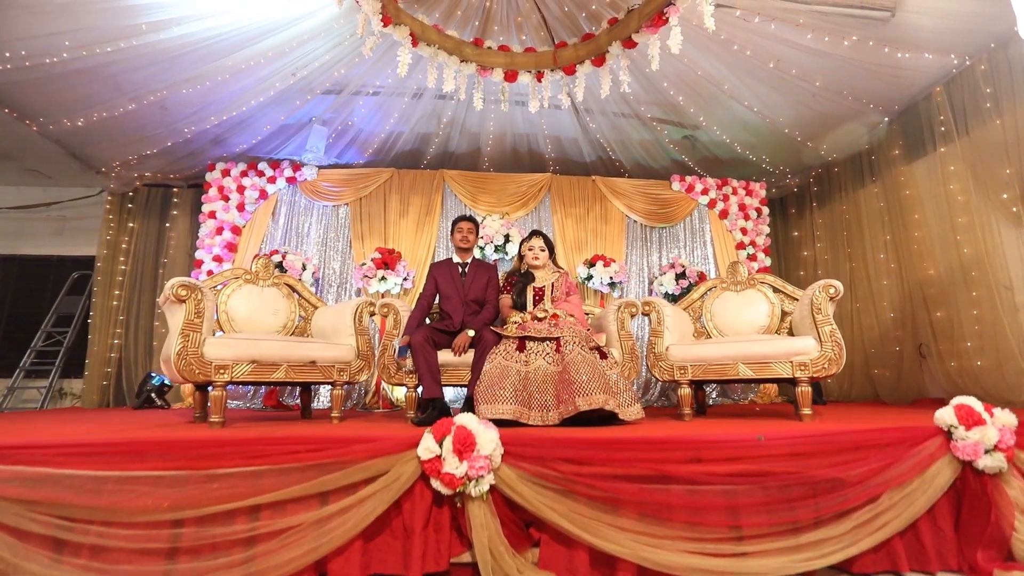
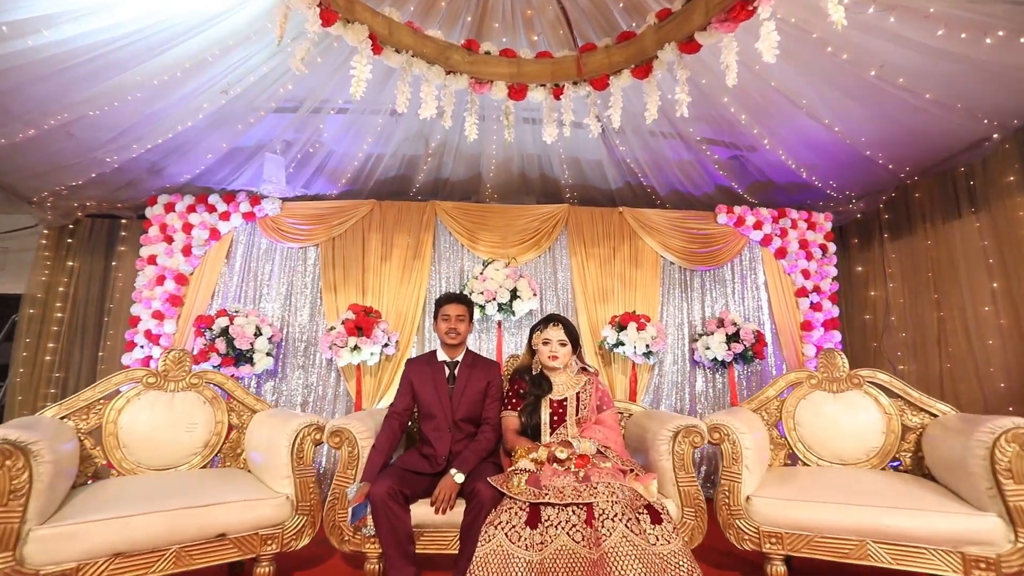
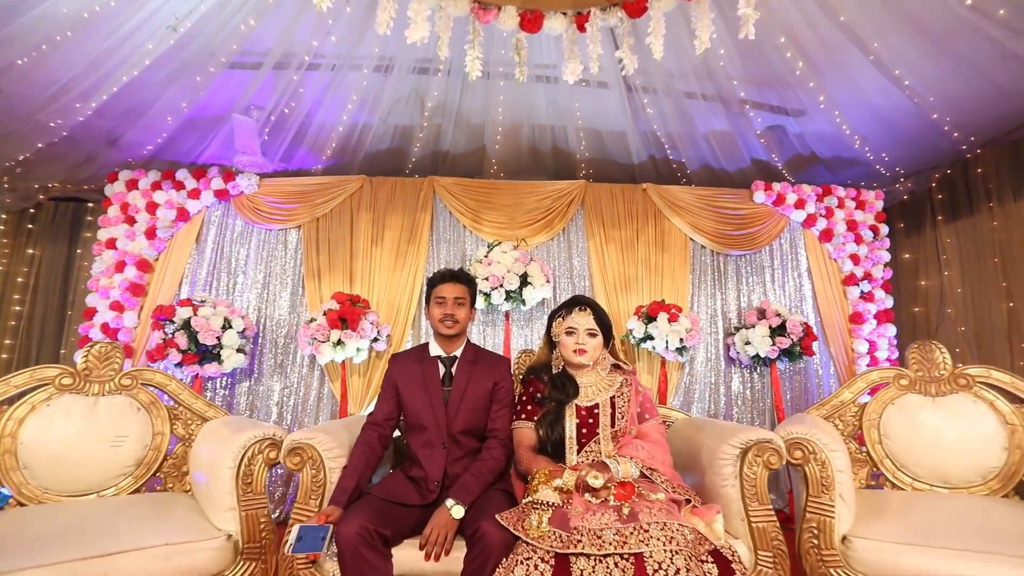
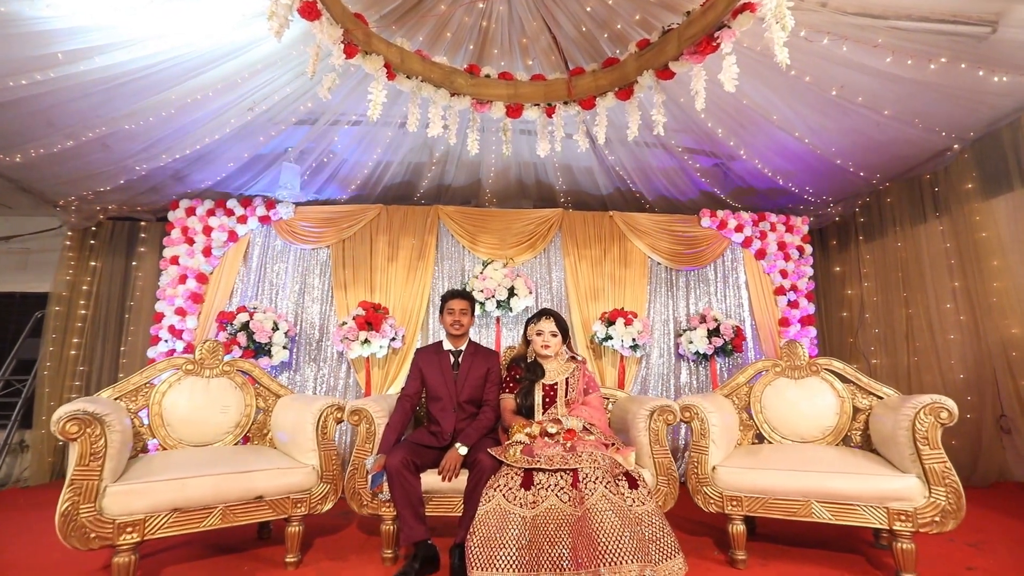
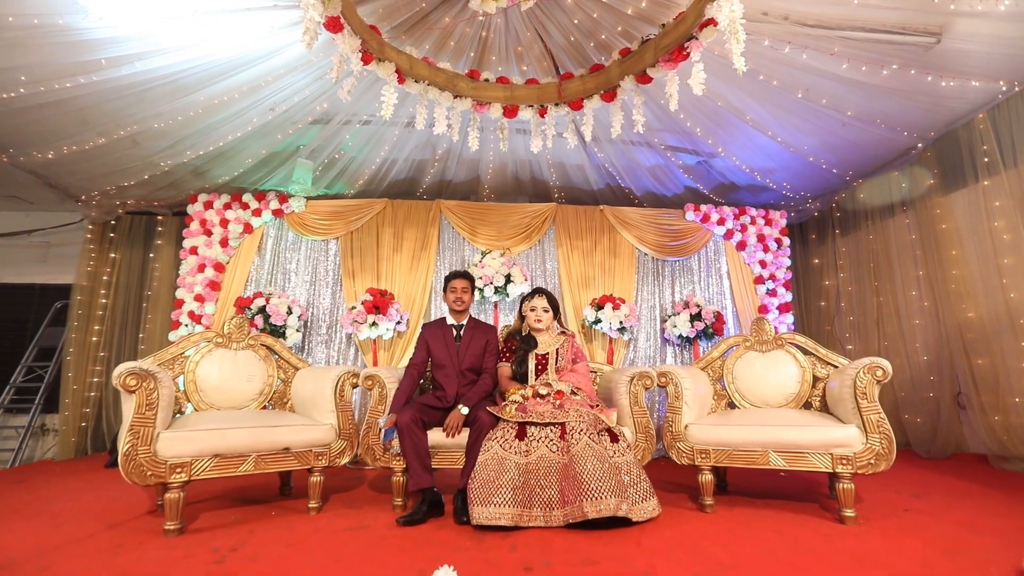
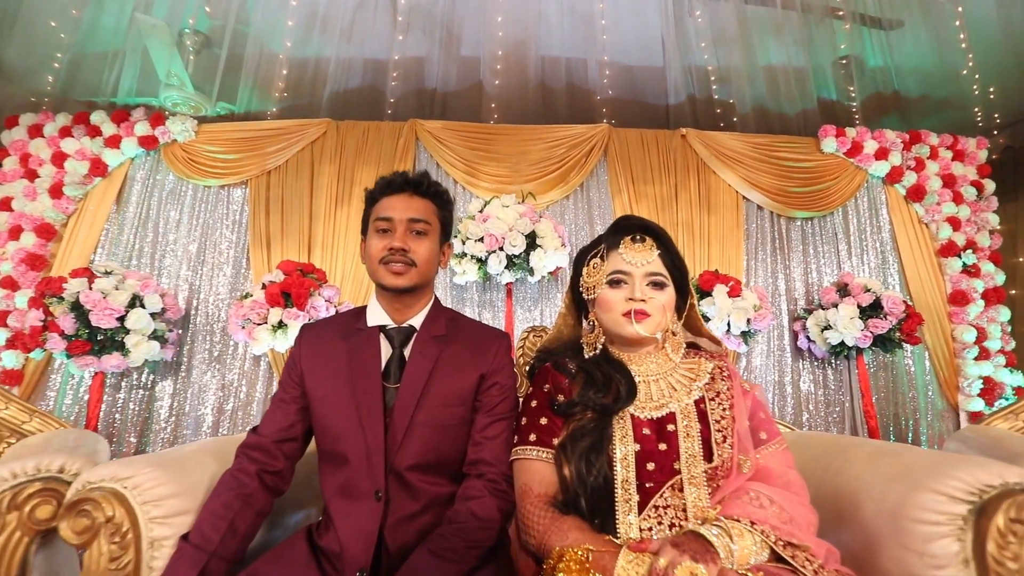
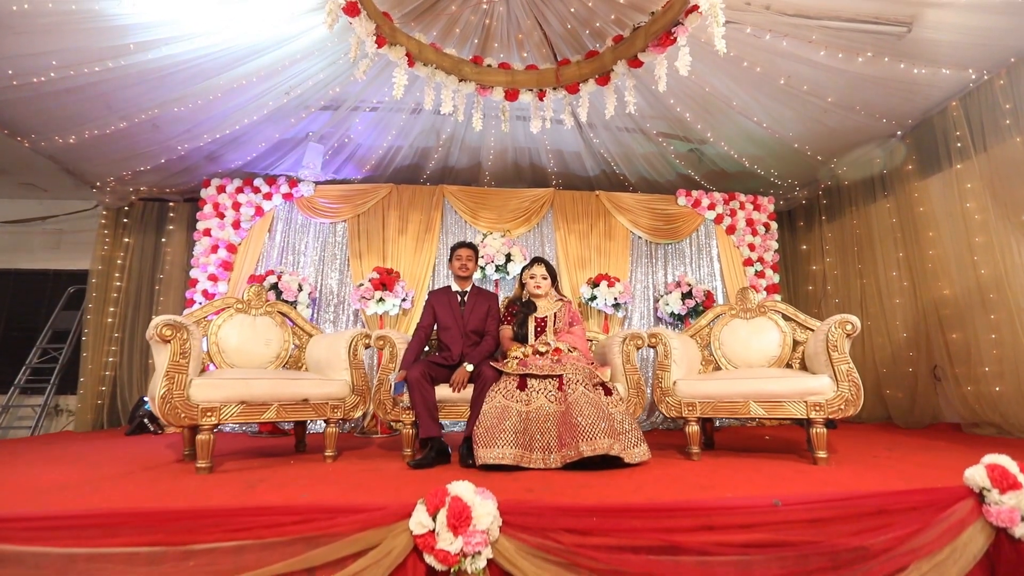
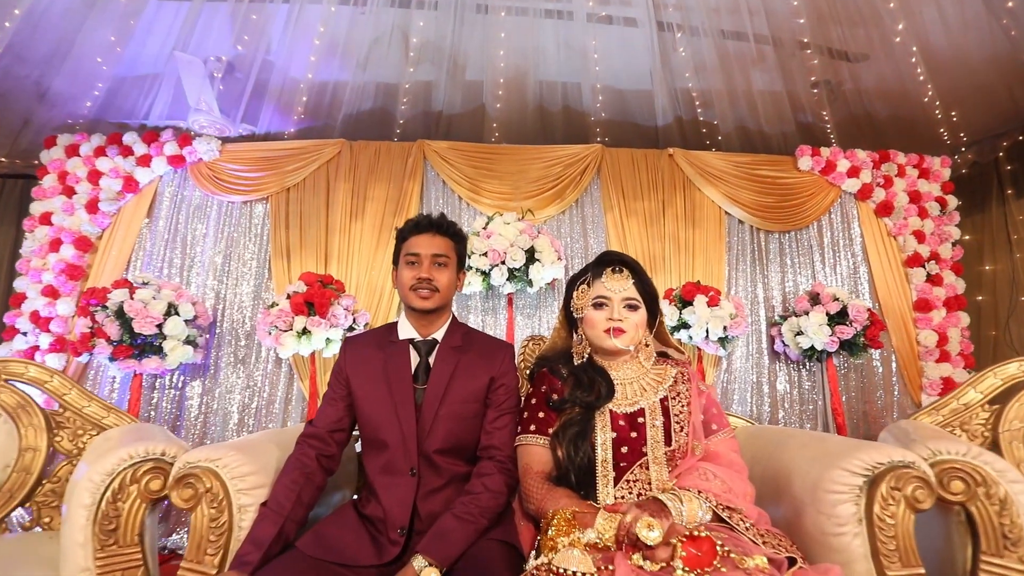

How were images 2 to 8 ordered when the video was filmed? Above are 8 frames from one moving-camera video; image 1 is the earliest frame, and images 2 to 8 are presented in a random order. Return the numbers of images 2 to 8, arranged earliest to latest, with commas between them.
7, 5, 4, 2, 3, 8, 6
